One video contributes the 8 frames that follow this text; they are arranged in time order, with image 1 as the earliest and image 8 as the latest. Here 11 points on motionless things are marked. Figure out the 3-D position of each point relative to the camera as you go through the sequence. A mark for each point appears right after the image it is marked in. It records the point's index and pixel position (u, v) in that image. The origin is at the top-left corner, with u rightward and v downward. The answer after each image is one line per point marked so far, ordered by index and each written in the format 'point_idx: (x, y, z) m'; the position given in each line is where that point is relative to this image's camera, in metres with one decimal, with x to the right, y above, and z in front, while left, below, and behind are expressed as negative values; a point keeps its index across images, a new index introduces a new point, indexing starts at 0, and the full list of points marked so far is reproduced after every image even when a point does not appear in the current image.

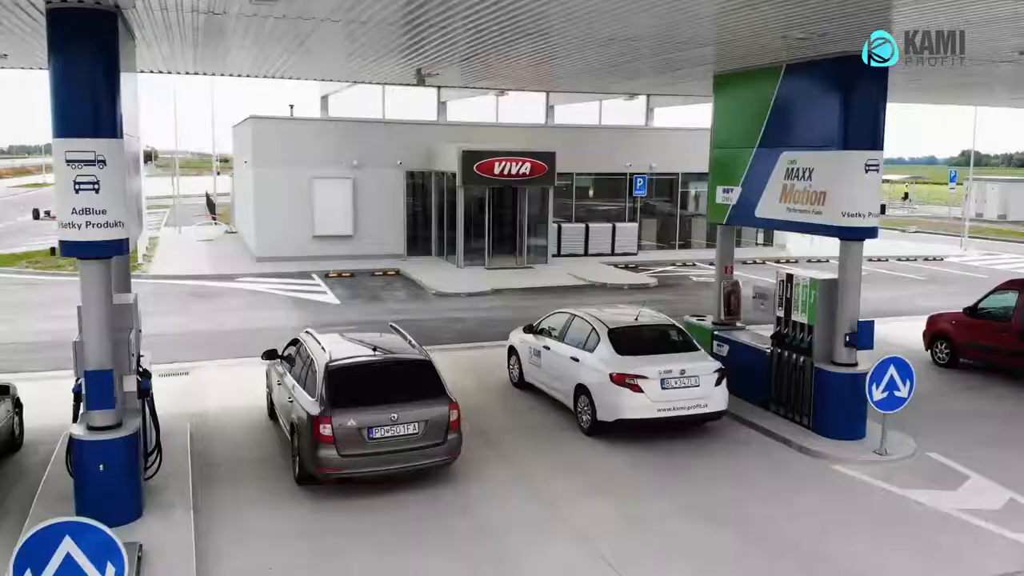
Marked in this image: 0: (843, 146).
0: (+4.6, +2.0, +9.1) m
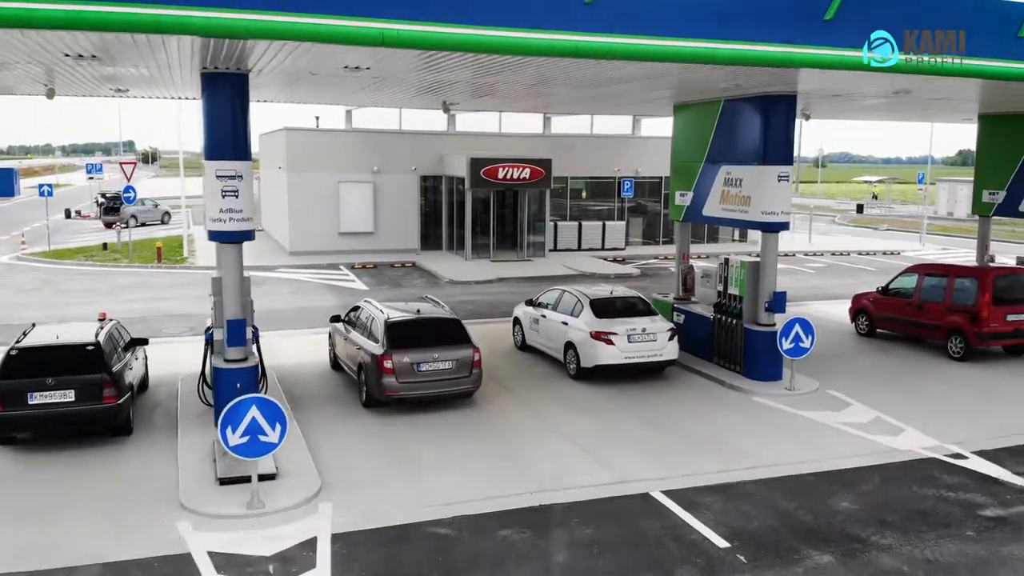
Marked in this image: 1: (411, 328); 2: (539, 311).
0: (+4.7, +2.4, +12.2) m
1: (-1.7, -0.7, +11.0) m
2: (+0.6, -0.5, +14.0) m
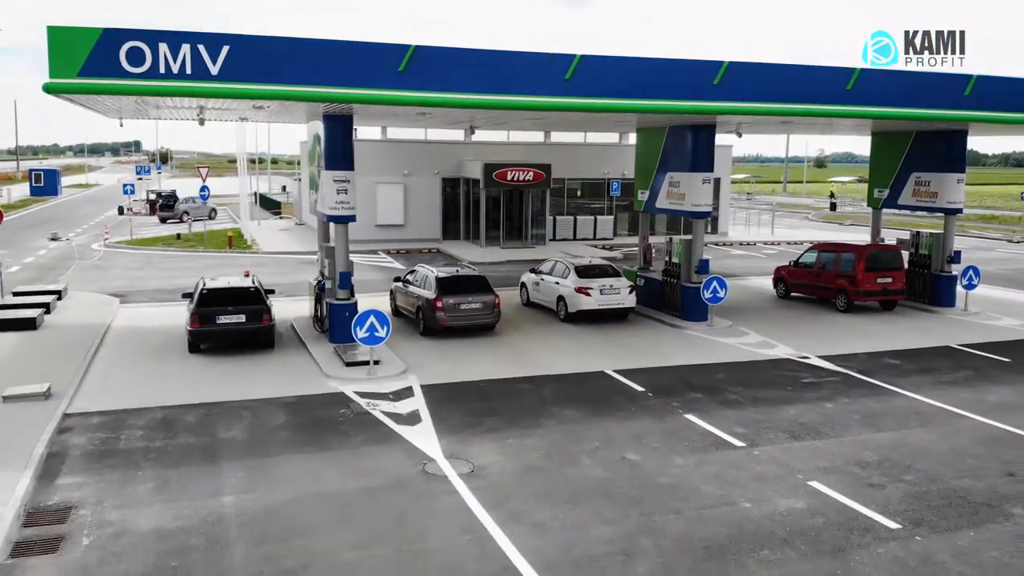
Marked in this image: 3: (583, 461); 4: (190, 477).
0: (+4.9, +3.2, +17.7) m
1: (-1.5, +0.2, +16.5) m
2: (+0.8, +0.3, +19.5) m
3: (+1.1, -2.6, +9.7) m
4: (-4.7, -2.7, +9.5) m
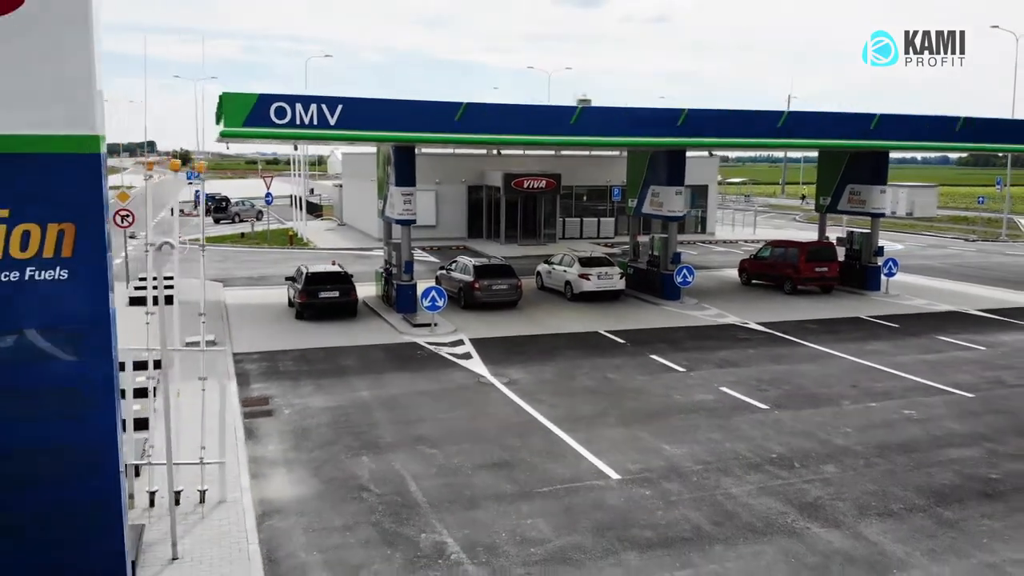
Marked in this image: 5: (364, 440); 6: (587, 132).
0: (+5.6, +3.7, +23.2) m
1: (-0.9, +0.7, +22.2) m
2: (+1.5, +0.8, +25.1) m
3: (+1.6, -2.1, +15.3) m
4: (-4.2, -2.2, +15.2) m
5: (-2.7, -2.8, +12.1) m
6: (+2.3, +4.7, +19.7) m
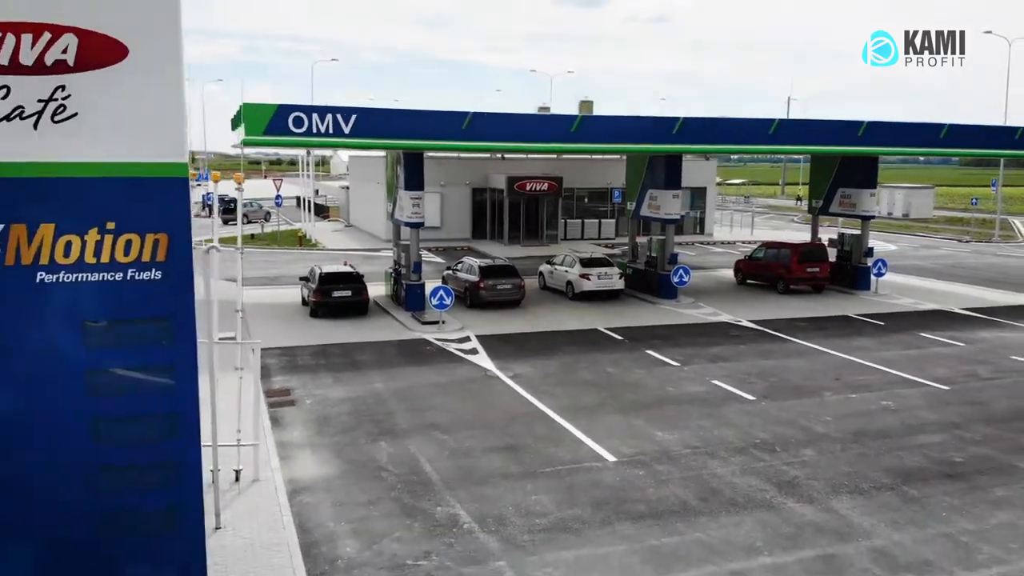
0: (+5.7, +3.7, +24.2) m
1: (-0.7, +0.7, +23.2) m
2: (+1.6, +0.9, +26.1) m
3: (+1.7, -2.1, +16.4) m
4: (-4.1, -2.2, +16.2) m
5: (-2.6, -2.8, +13.1) m
6: (+2.4, +4.8, +20.7) m
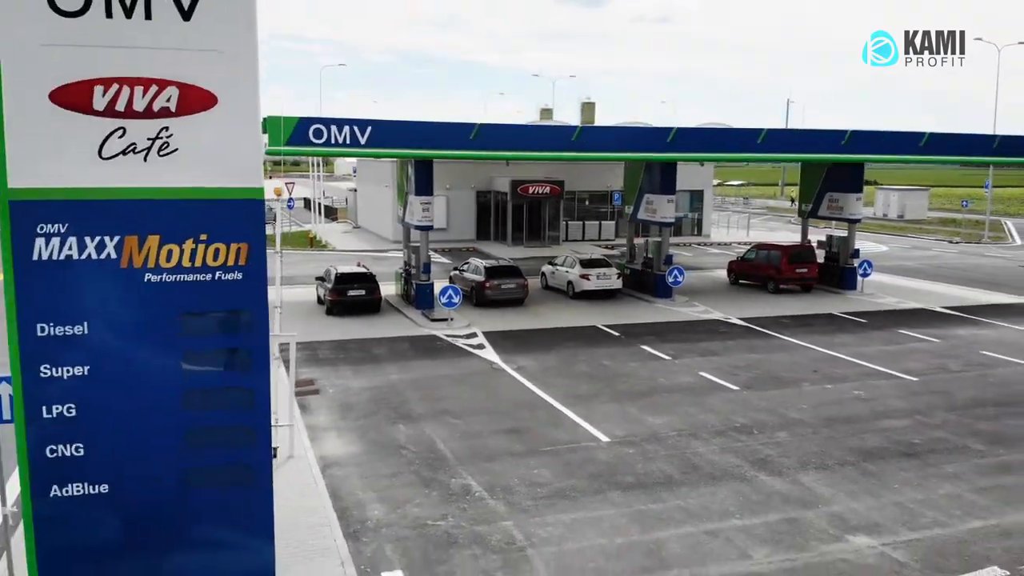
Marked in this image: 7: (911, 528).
0: (+5.9, +3.8, +25.6) m
1: (-0.6, +0.7, +24.6) m
2: (+1.8, +0.9, +27.5) m
3: (+1.8, -2.1, +17.8) m
4: (-4.0, -2.2, +17.6) m
5: (-2.5, -2.8, +14.6) m
6: (+2.5, +4.8, +22.1) m
7: (+6.3, -3.8, +10.2) m
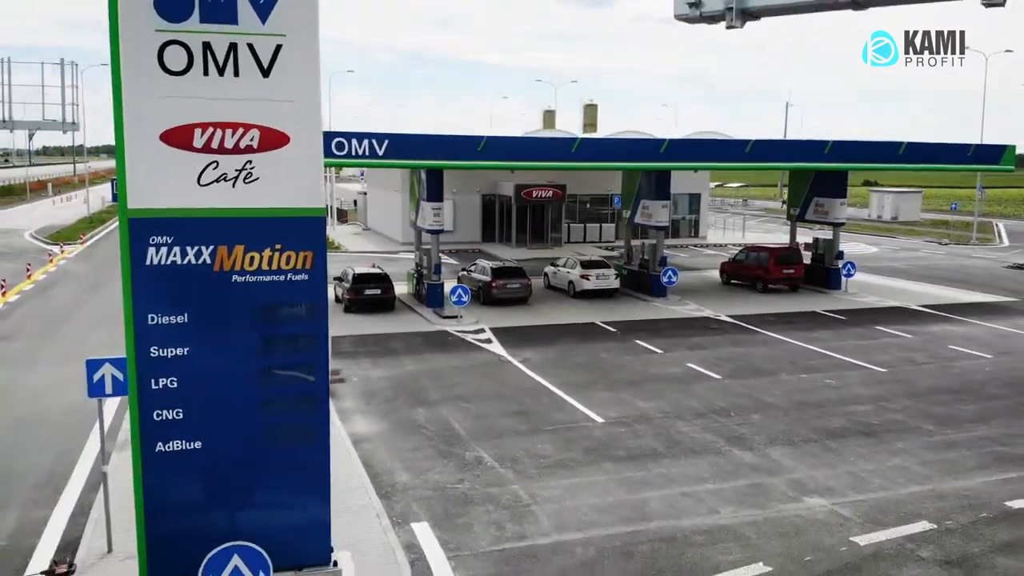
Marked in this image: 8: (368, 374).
0: (+6.1, +3.8, +27.4) m
1: (-0.4, +0.7, +26.4) m
2: (+2.0, +0.9, +29.3) m
3: (+2.0, -2.1, +19.6) m
4: (-3.8, -2.2, +19.5) m
5: (-2.4, -2.8, +16.4) m
6: (+2.7, +4.8, +23.9) m
7: (+6.4, -3.8, +12.0) m
8: (-4.1, -2.4, +18.2) m
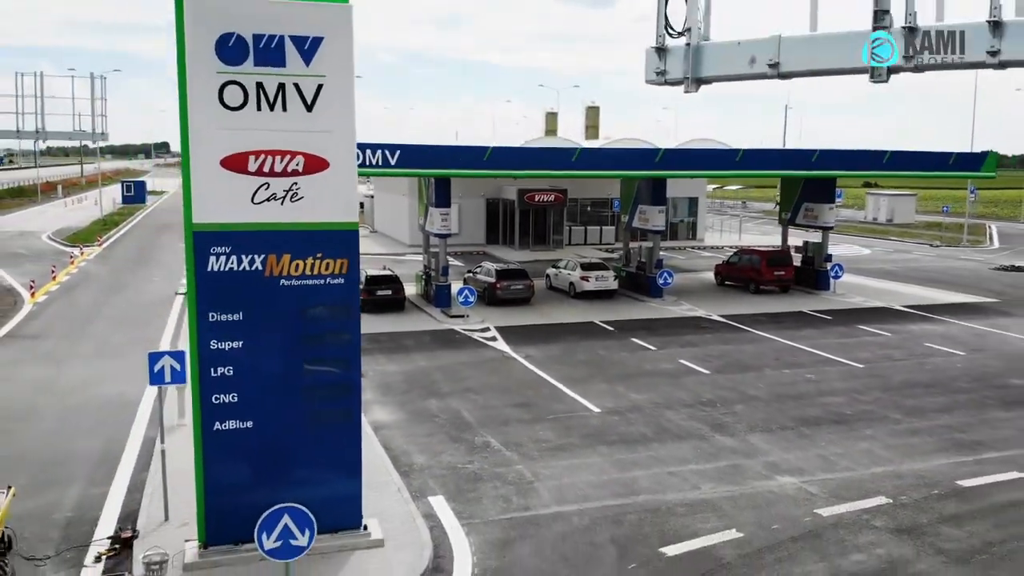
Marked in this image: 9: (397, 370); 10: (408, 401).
0: (+6.2, +3.7, +28.8) m
1: (-0.2, +0.7, +27.9) m
2: (+2.2, +0.9, +30.8) m
3: (+2.1, -2.1, +21.0) m
4: (-3.7, -2.2, +21.0) m
5: (-2.3, -2.8, +17.9) m
6: (+2.9, +4.7, +25.4) m
7: (+6.5, -3.8, +13.4) m
8: (-3.9, -2.5, +19.7) m
9: (-3.5, -2.5, +19.7) m
10: (-2.8, -3.0, +17.1) m
